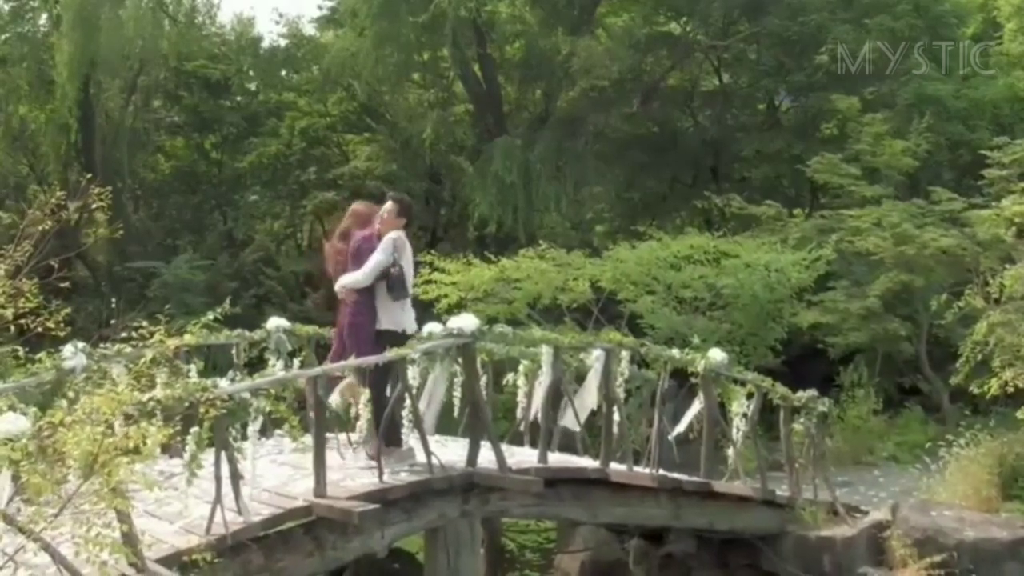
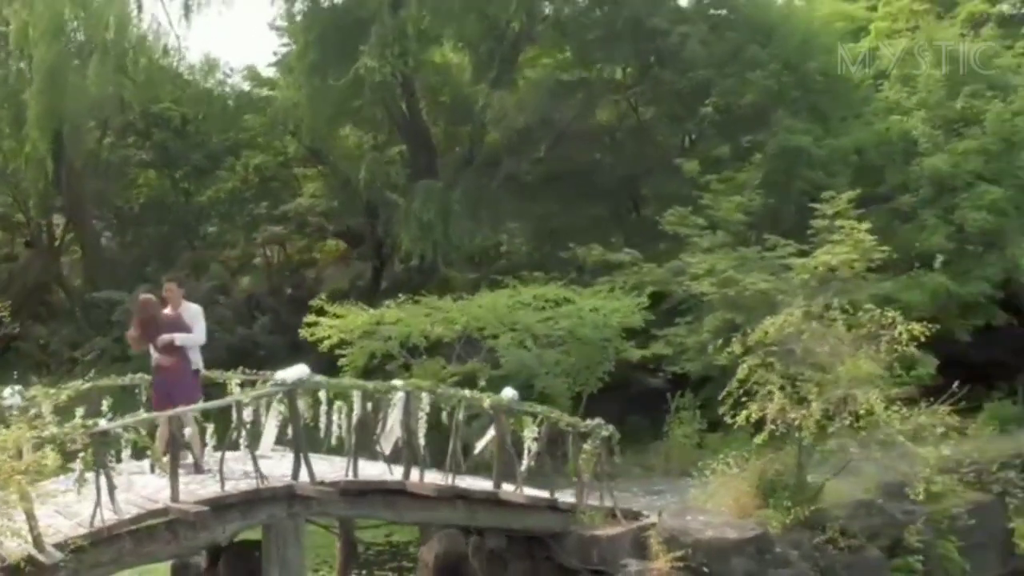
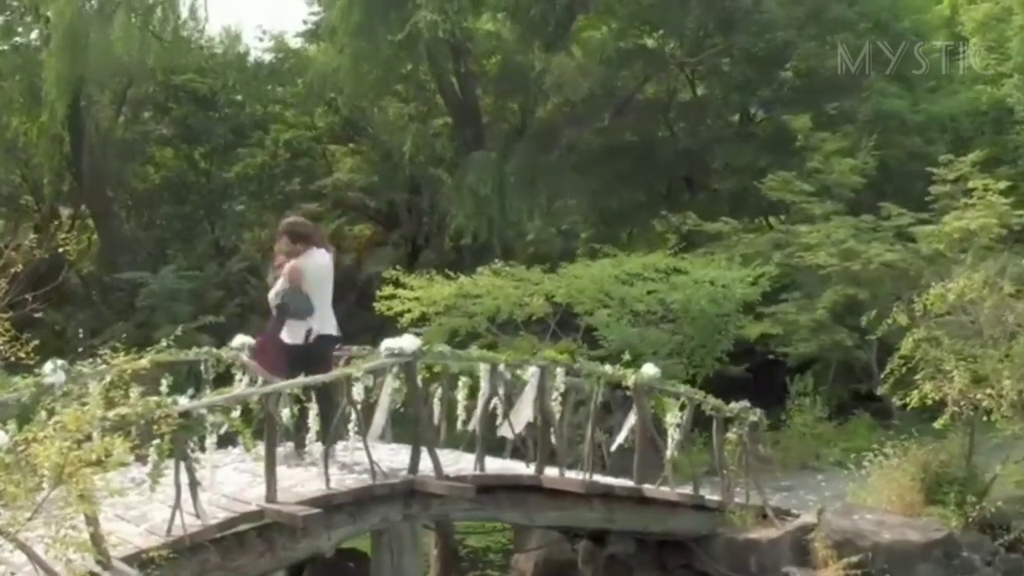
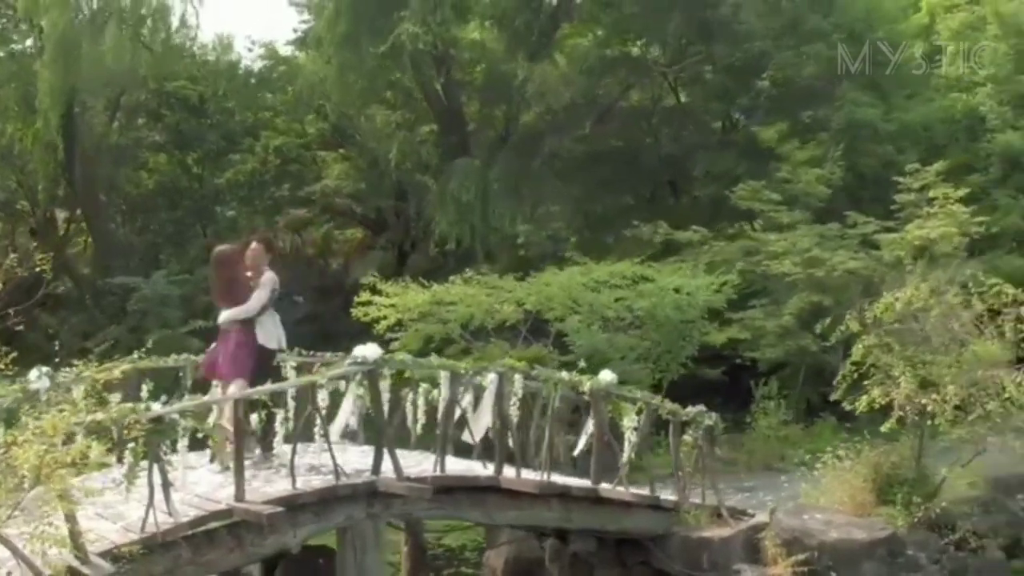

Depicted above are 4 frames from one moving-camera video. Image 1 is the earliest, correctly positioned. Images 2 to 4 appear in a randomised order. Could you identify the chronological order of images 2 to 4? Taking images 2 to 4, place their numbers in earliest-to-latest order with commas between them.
3, 4, 2
